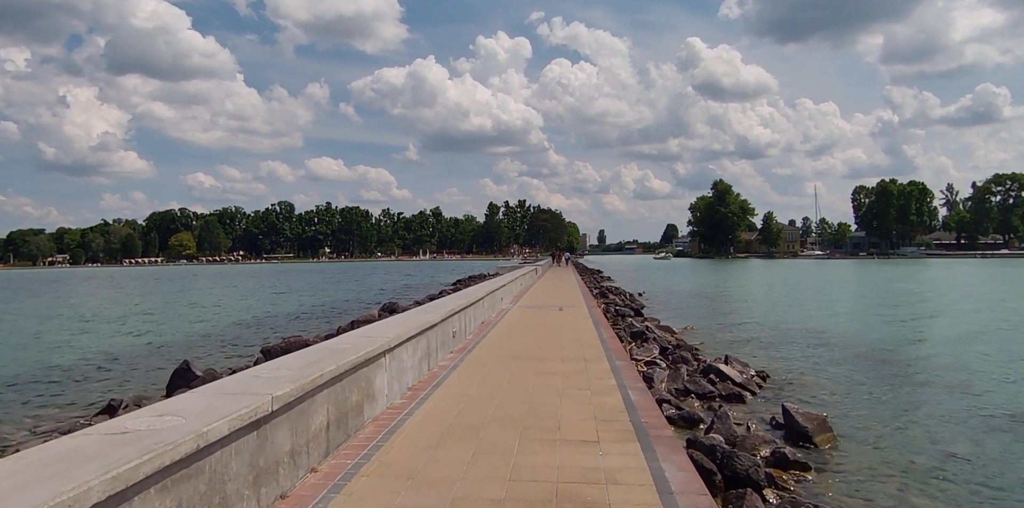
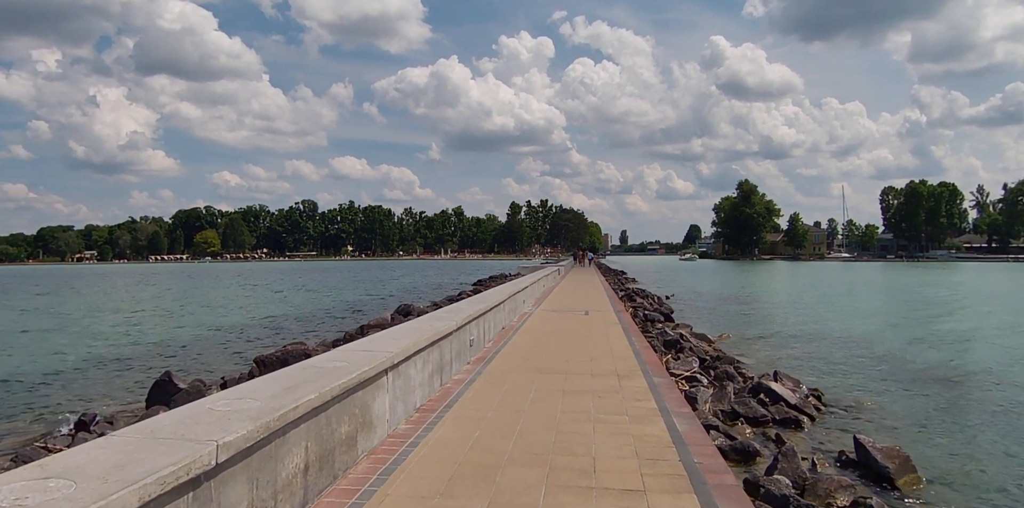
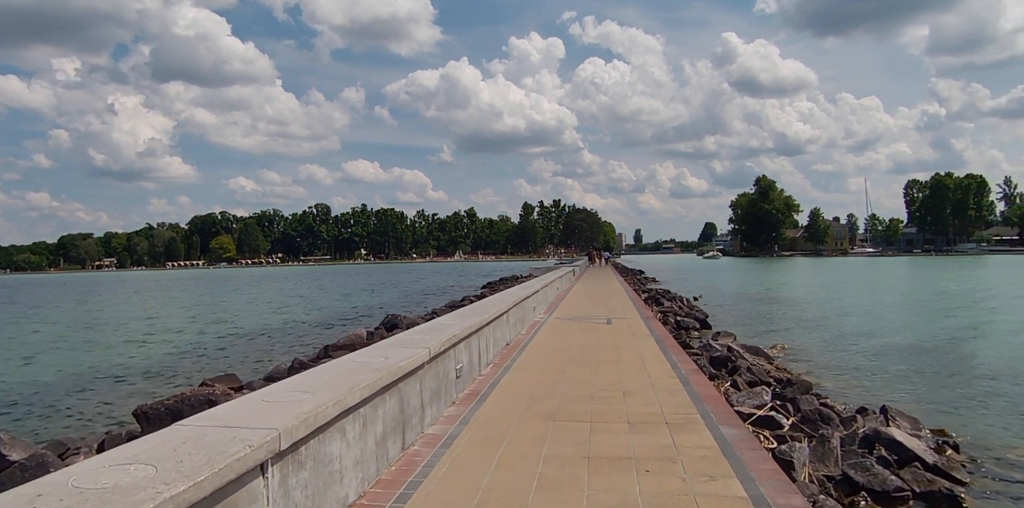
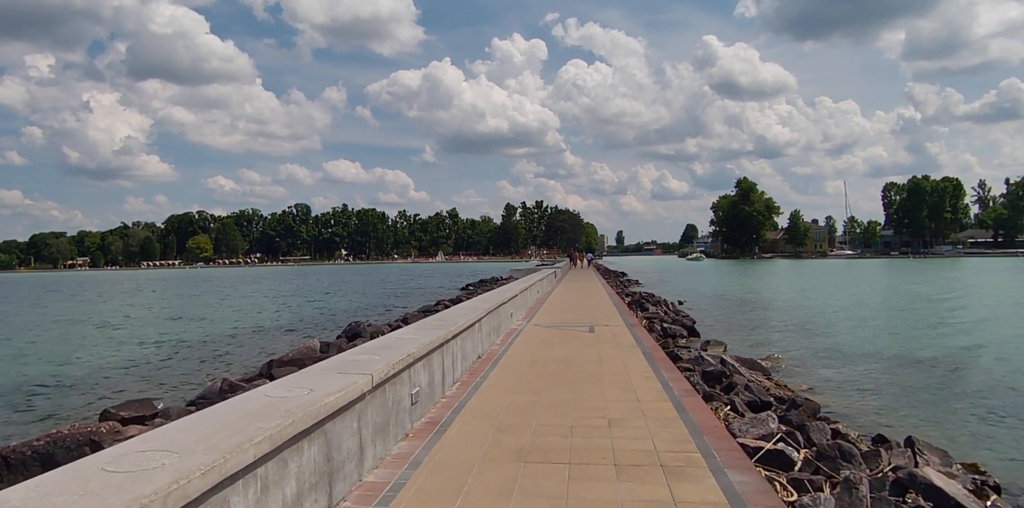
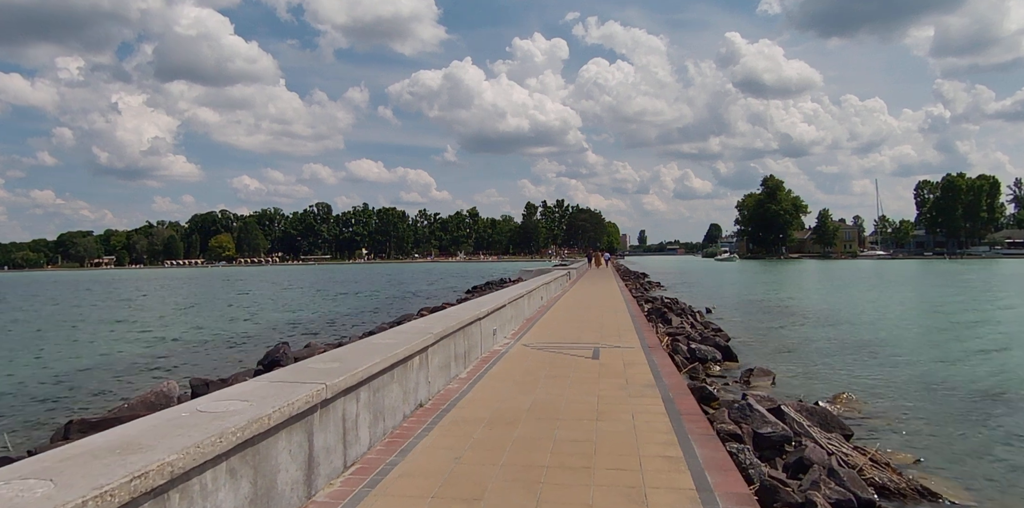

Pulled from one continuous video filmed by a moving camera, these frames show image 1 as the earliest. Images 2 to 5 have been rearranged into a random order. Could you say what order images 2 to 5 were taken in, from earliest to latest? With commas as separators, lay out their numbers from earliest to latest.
2, 3, 4, 5
